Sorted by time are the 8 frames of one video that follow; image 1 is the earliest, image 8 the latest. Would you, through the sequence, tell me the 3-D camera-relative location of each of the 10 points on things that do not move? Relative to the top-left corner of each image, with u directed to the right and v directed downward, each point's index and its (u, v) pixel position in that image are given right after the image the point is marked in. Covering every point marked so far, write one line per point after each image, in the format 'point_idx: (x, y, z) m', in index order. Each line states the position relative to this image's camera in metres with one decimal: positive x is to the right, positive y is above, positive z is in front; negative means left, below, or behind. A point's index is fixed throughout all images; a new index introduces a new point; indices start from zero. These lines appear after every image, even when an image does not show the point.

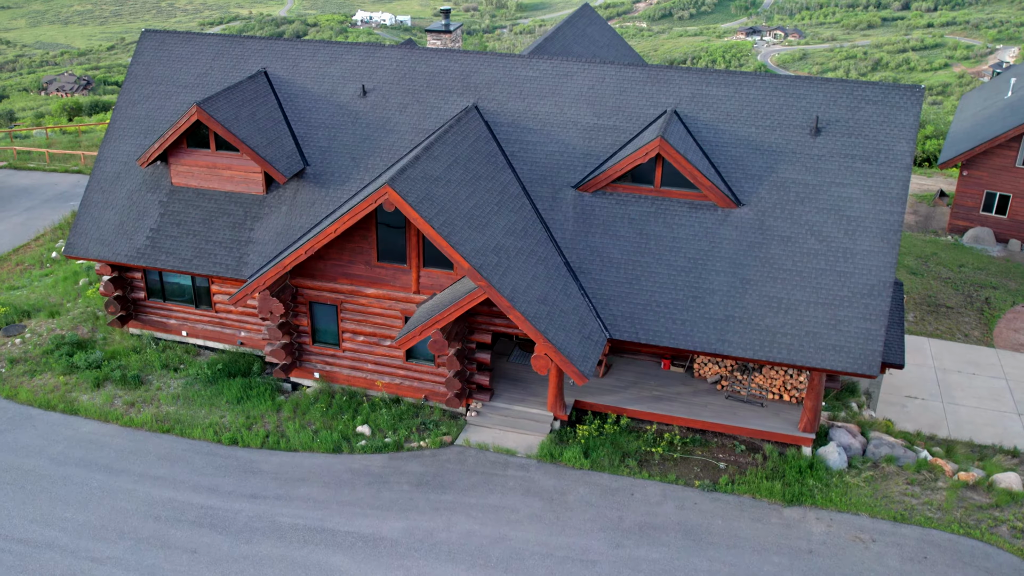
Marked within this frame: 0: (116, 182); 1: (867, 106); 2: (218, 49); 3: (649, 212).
0: (-5.9, +1.6, +12.1) m
1: (+4.6, +2.4, +10.5) m
2: (-4.7, +3.8, +12.9) m
3: (+1.7, +1.0, +10.5) m
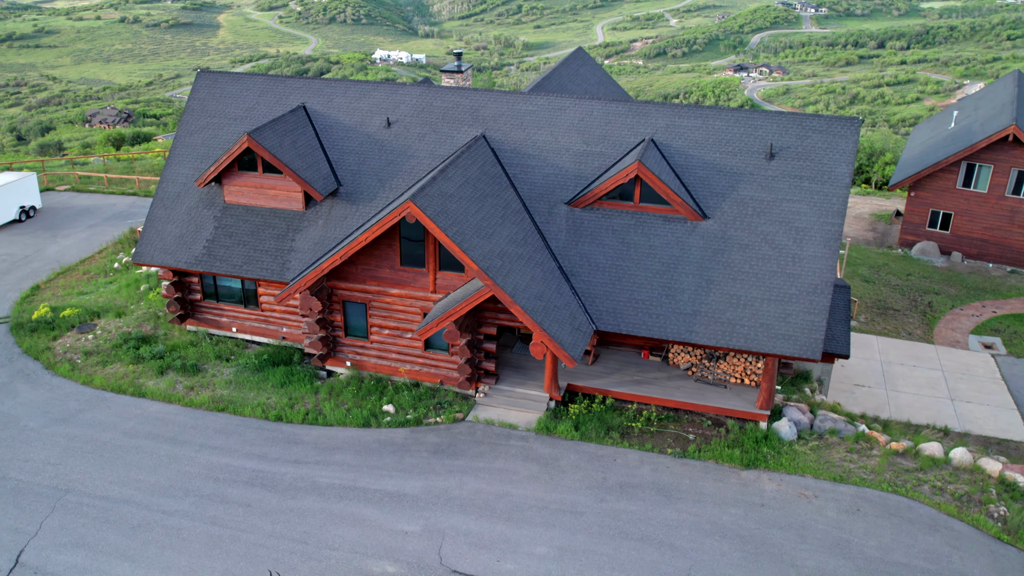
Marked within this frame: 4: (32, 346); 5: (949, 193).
0: (-5.8, +1.5, +14.1) m
1: (+4.6, +2.4, +12.4) m
2: (-4.6, +3.7, +15.0) m
3: (+1.7, +1.0, +12.4) m
4: (-8.5, -1.0, +14.4) m
5: (+10.0, +2.2, +18.6) m
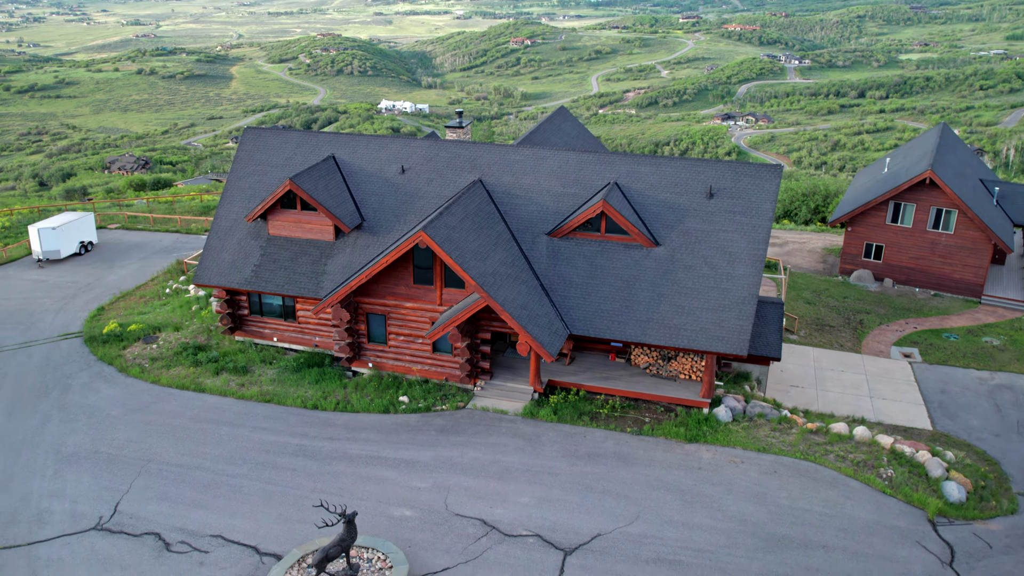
0: (-6.0, +1.1, +17.1) m
1: (+4.4, +2.1, +15.5) m
2: (-4.8, +3.3, +18.1) m
3: (+1.6, +0.7, +15.4) m
4: (-8.6, -1.4, +17.3) m
5: (+9.8, +1.6, +21.7) m
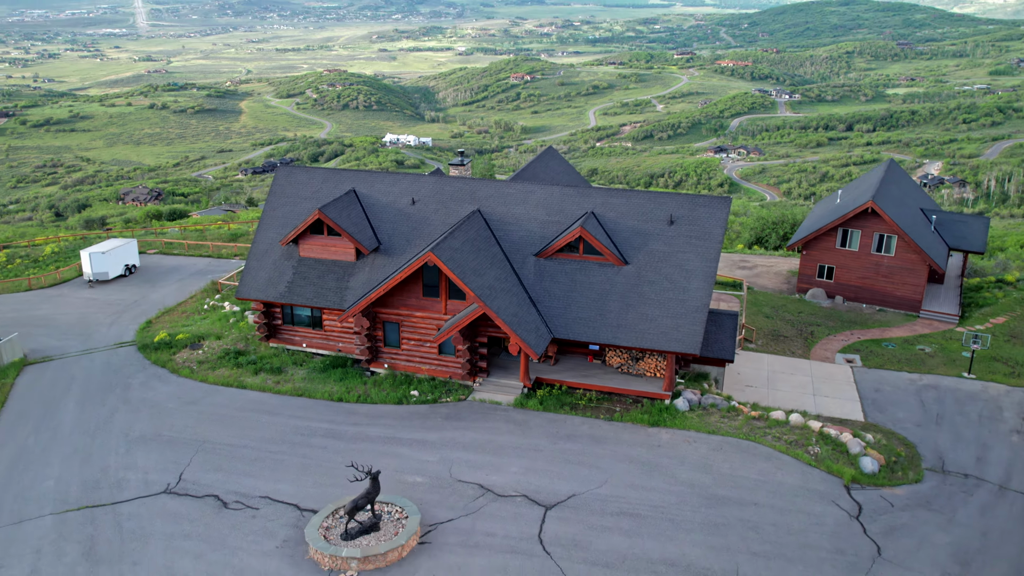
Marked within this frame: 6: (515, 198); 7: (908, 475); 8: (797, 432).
0: (-6.1, +0.8, +20.1) m
1: (+4.3, +1.8, +18.5) m
2: (-4.9, +2.9, +21.2) m
3: (+1.4, +0.5, +18.3) m
4: (-8.8, -1.8, +20.2) m
5: (+9.7, +1.1, +24.7) m
6: (+0.1, +2.2, +19.8) m
7: (+7.8, -3.7, +15.9) m
8: (+5.9, -3.0, +16.7) m
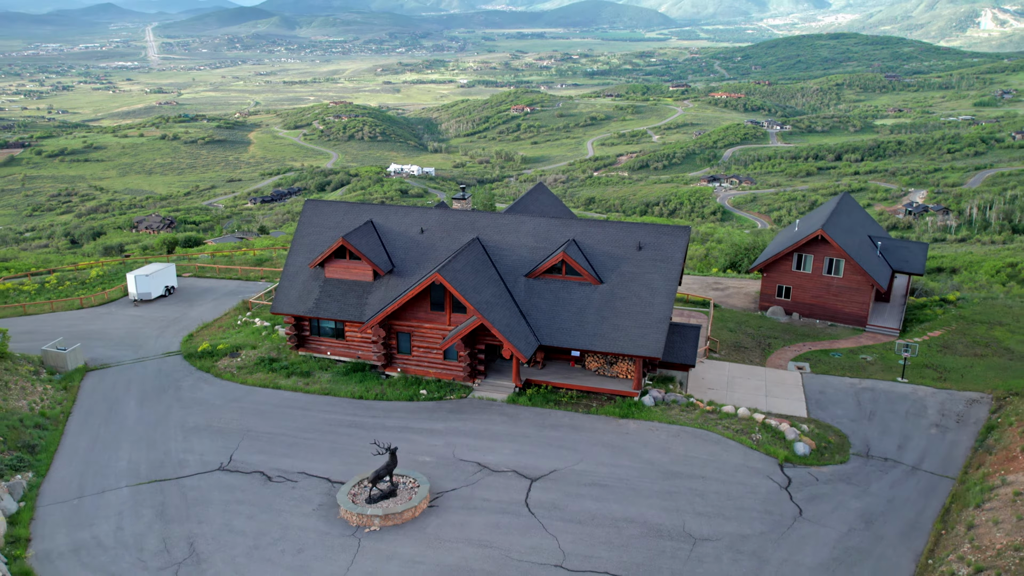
0: (-6.3, +0.3, +23.5) m
1: (+4.1, +1.4, +21.9) m
2: (-5.1, +2.4, +24.7) m
3: (+1.3, 0.0, +21.7) m
4: (-8.9, -2.2, +23.5) m
5: (+9.6, +0.5, +28.0) m
6: (-0.1, +1.7, +23.2) m
7: (+7.7, -4.0, +19.1) m
8: (+5.7, -3.3, +19.9) m
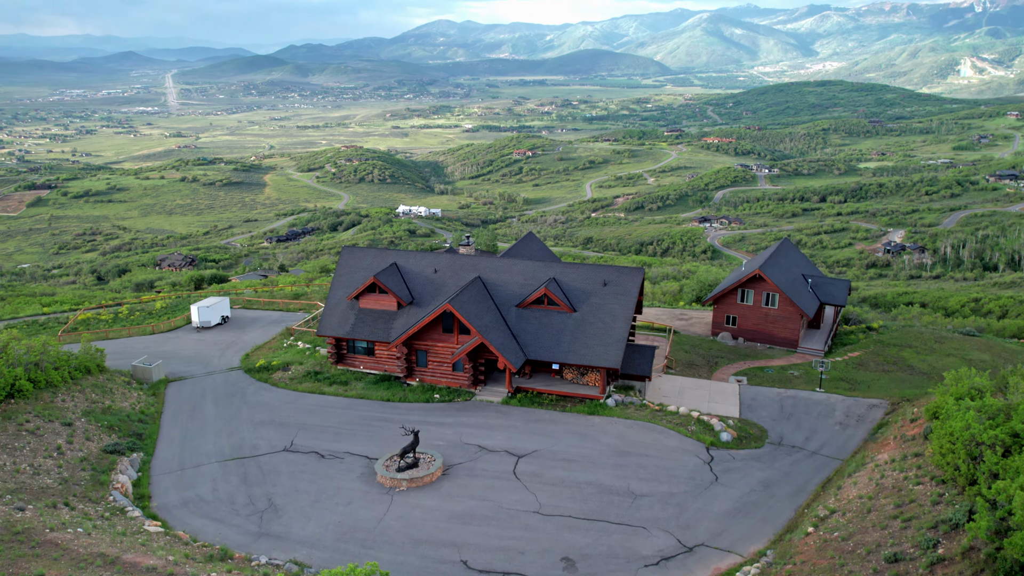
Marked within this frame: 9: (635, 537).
0: (-6.5, -0.7, +29.7) m
1: (+3.9, +0.4, +28.1) m
2: (-5.3, +1.3, +30.9) m
3: (+1.1, -0.9, +27.8) m
4: (-9.1, -3.3, +29.5) m
5: (+9.4, -0.7, +34.1) m
6: (-0.3, +0.7, +29.4) m
7: (+7.4, -4.8, +25.0) m
8: (+5.5, -4.2, +25.8) m
9: (+3.0, -6.0, +19.4) m
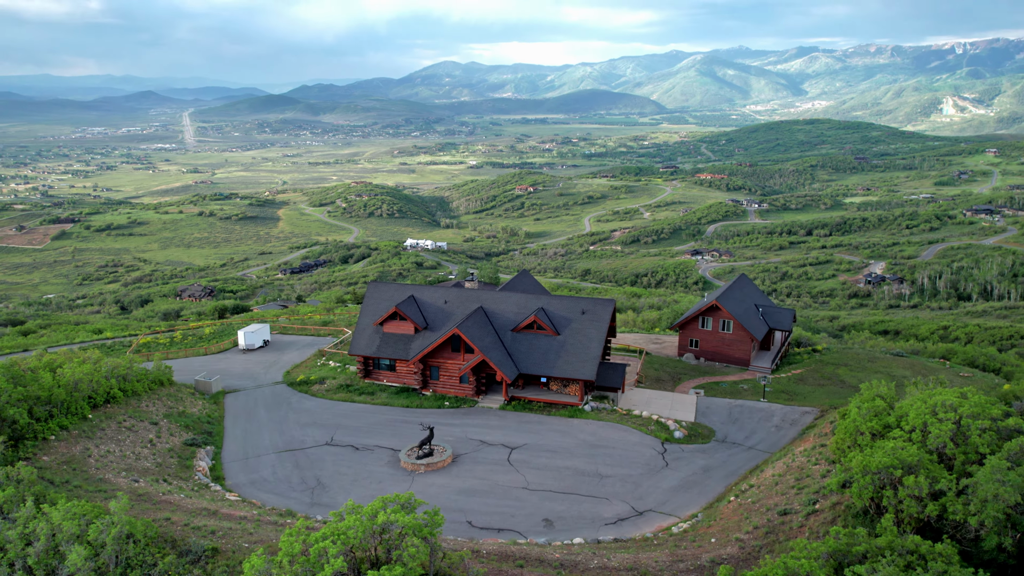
0: (-6.6, -1.9, +36.1) m
1: (+3.8, -0.7, +34.5) m
2: (-5.4, 0.0, +37.4) m
3: (+0.9, -2.1, +34.1) m
4: (-9.3, -4.5, +35.8) m
5: (+9.2, -2.1, +40.4) m
6: (-0.4, -0.5, +35.8) m
7: (+7.2, -5.9, +31.2) m
8: (+5.3, -5.3, +32.0) m
9: (+2.8, -6.9, +25.6) m
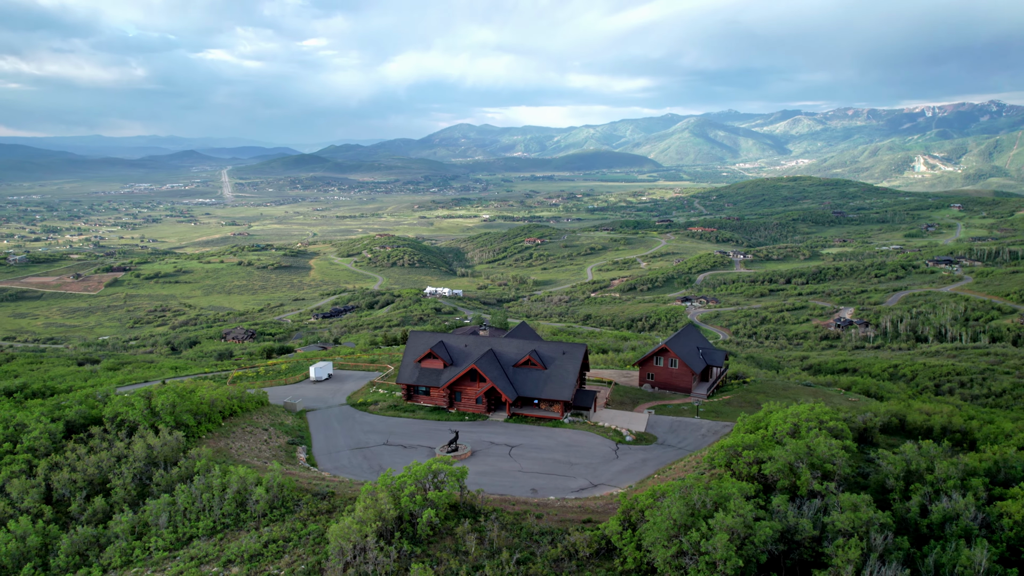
0: (-6.5, -4.8, +49.7) m
1: (+3.8, -3.5, +48.0) m
2: (-5.3, -2.9, +51.1) m
3: (+1.0, -4.9, +47.6) m
4: (-9.2, -7.4, +49.4) m
5: (+9.4, -5.2, +53.8) m
6: (-0.3, -3.4, +49.4) m
7: (+7.3, -8.5, +44.4) m
8: (+5.4, -8.0, +45.3) m
9: (+2.7, -9.2, +38.8) m
